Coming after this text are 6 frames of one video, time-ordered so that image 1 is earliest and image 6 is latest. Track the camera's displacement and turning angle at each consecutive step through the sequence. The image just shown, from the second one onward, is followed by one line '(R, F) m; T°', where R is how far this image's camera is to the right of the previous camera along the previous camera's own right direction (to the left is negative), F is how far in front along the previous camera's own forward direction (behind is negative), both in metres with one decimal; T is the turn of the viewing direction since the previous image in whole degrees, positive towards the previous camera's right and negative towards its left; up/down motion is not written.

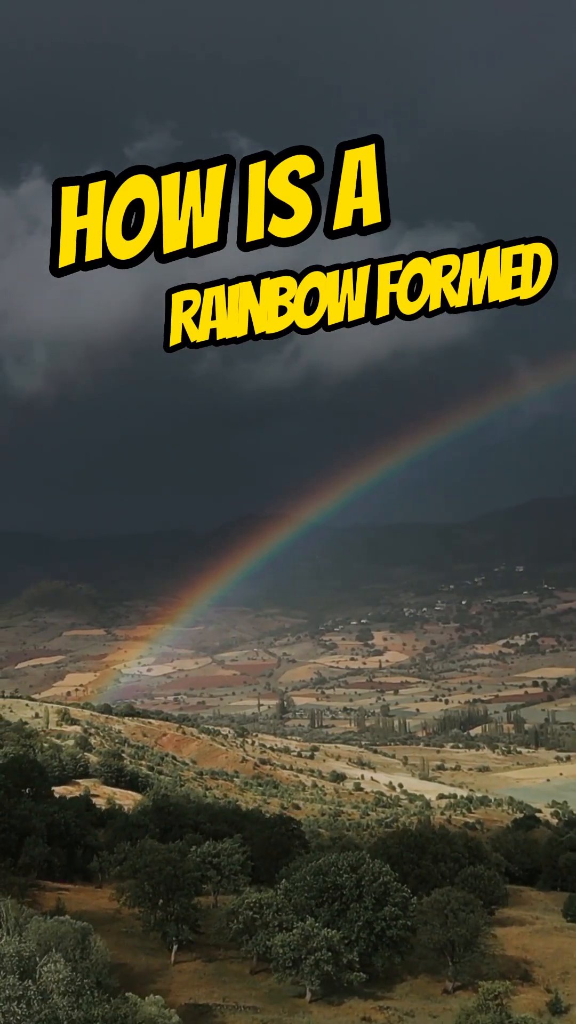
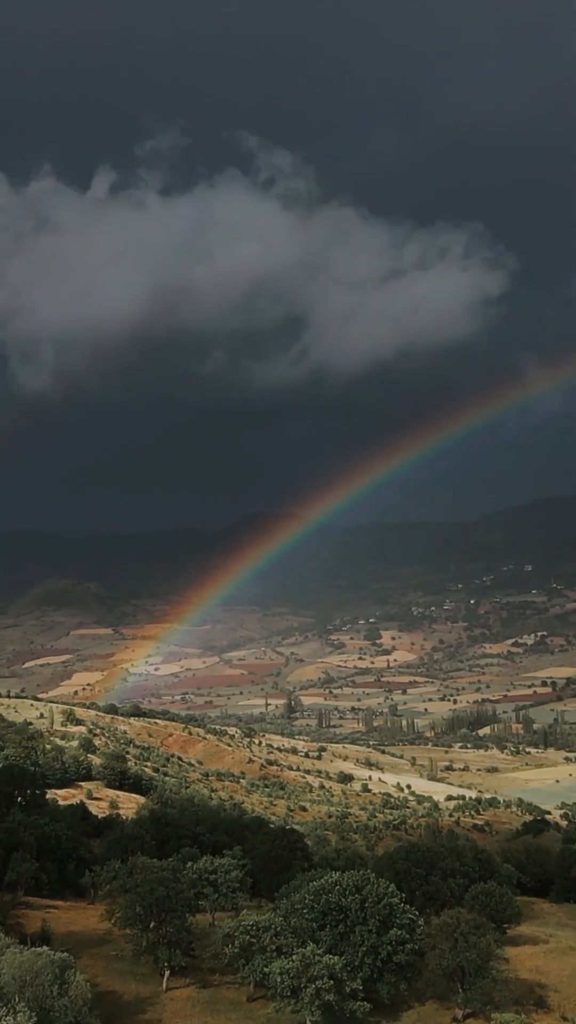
(+0.1, +0.4) m; -1°
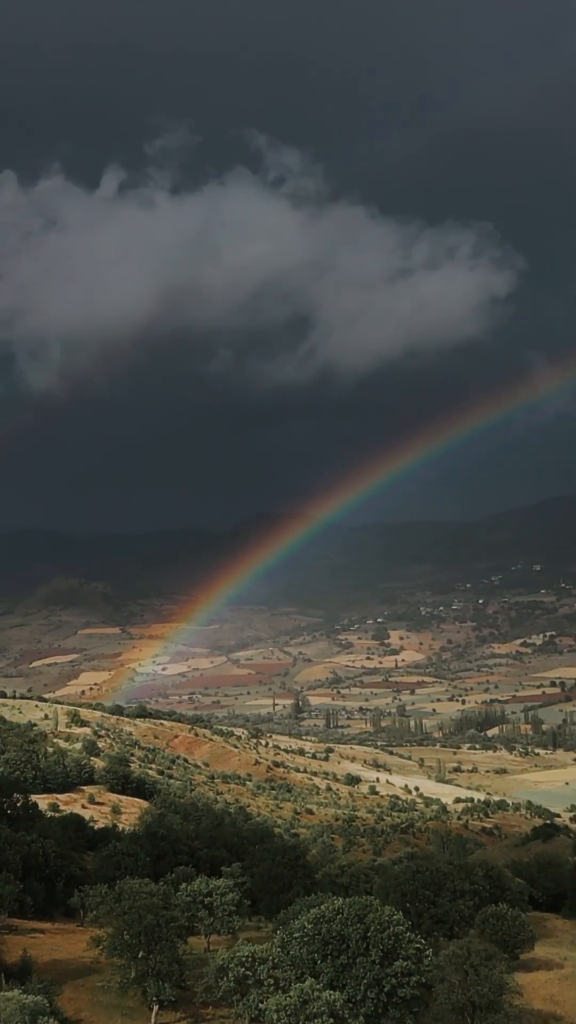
(+0.1, +0.5) m; -1°
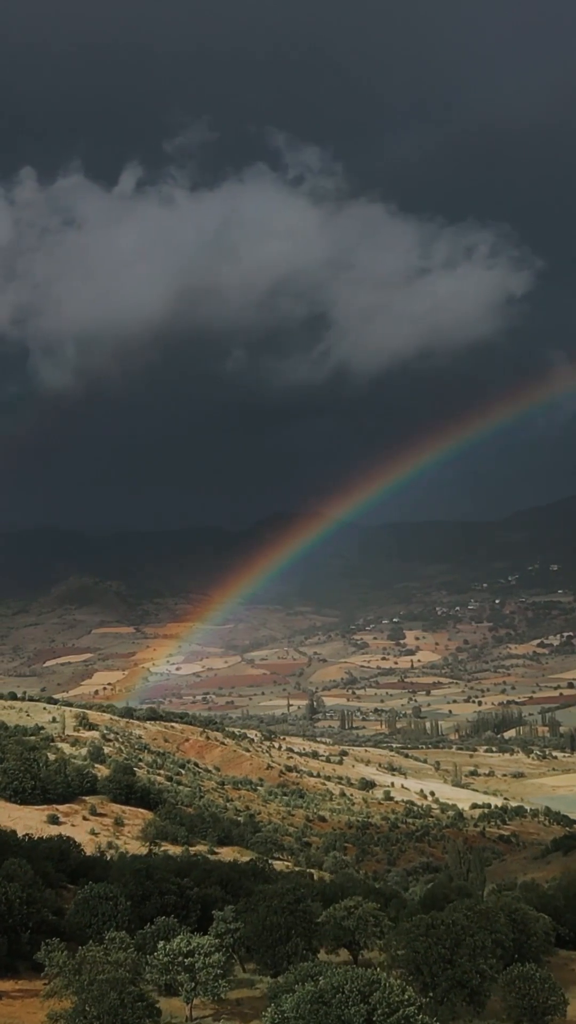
(+0.2, +1.1) m; -1°
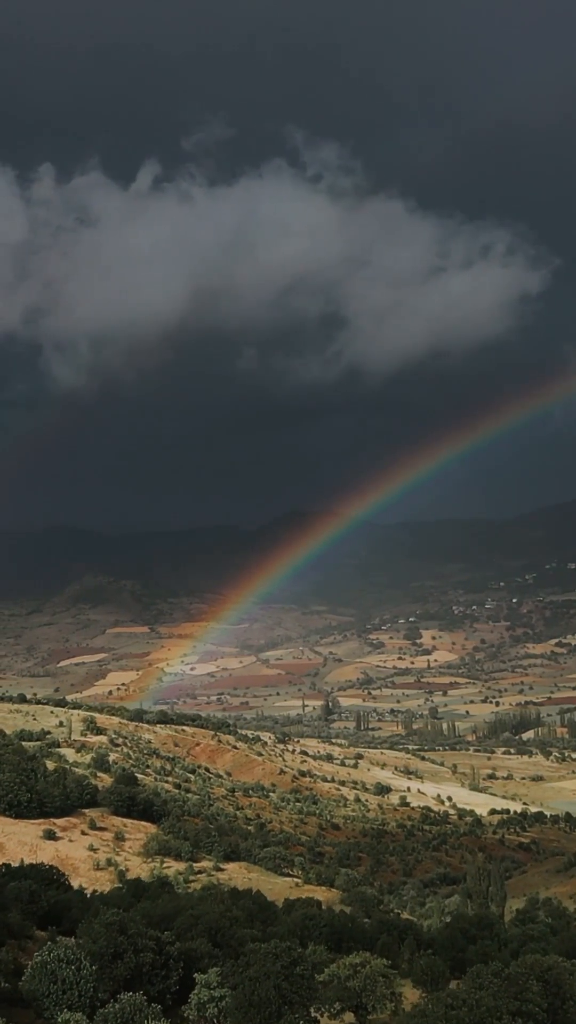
(+0.2, +1.2) m; -1°
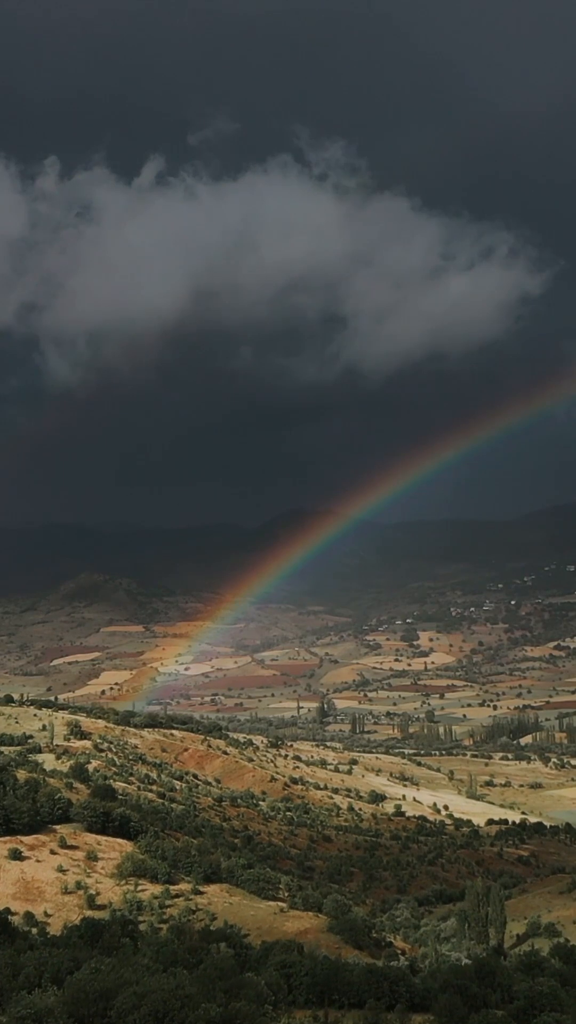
(+0.3, +1.6) m; 0°
